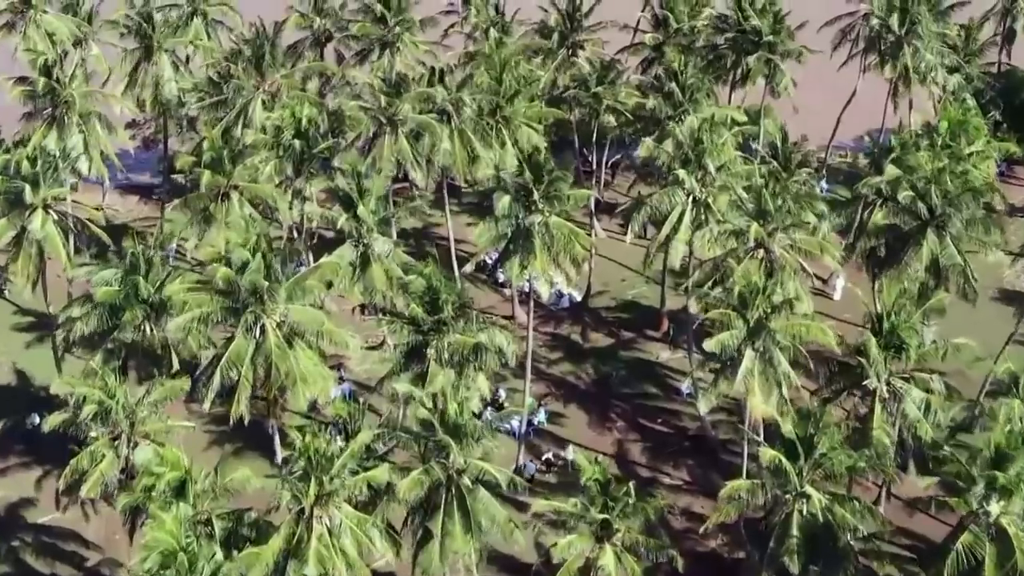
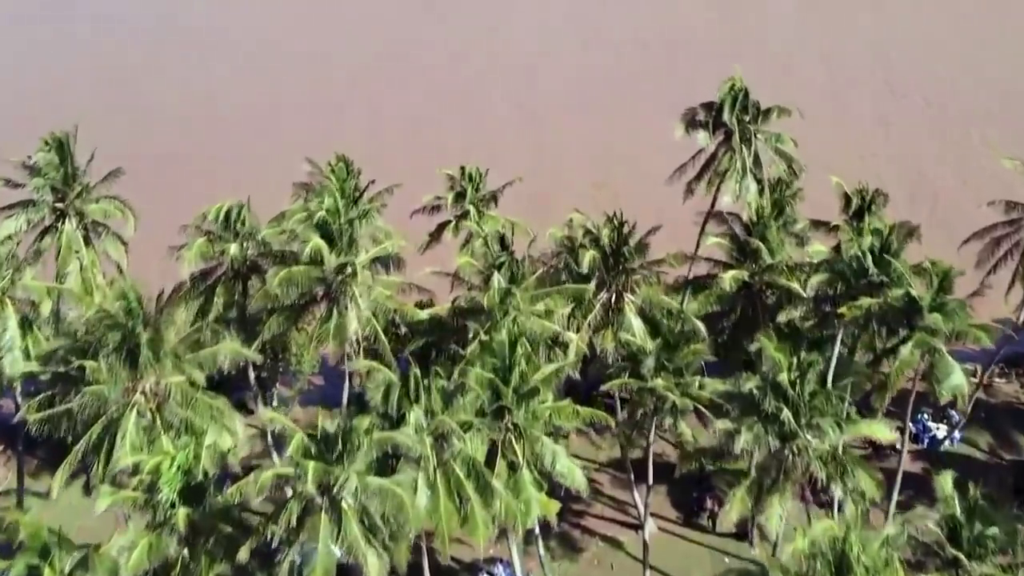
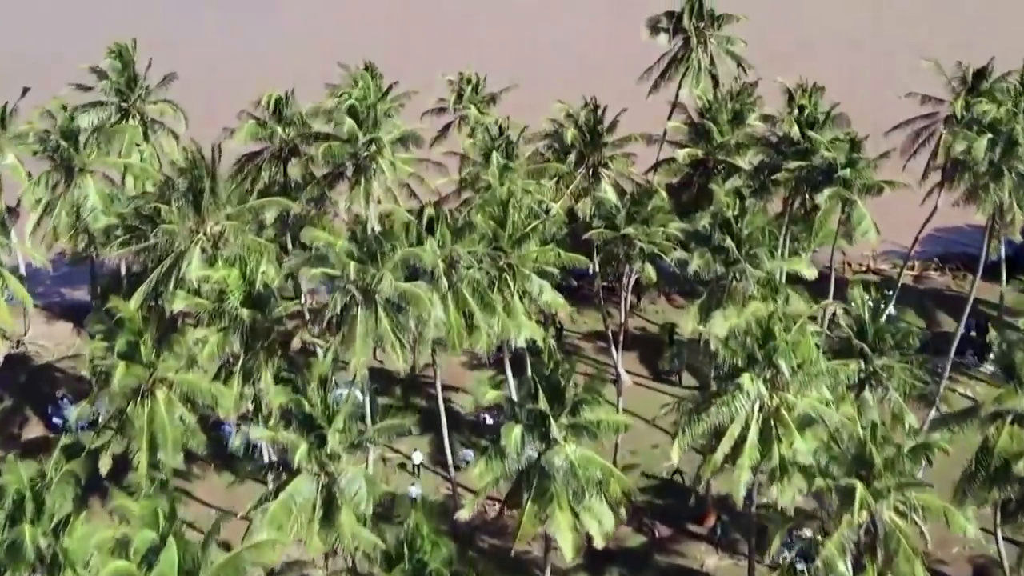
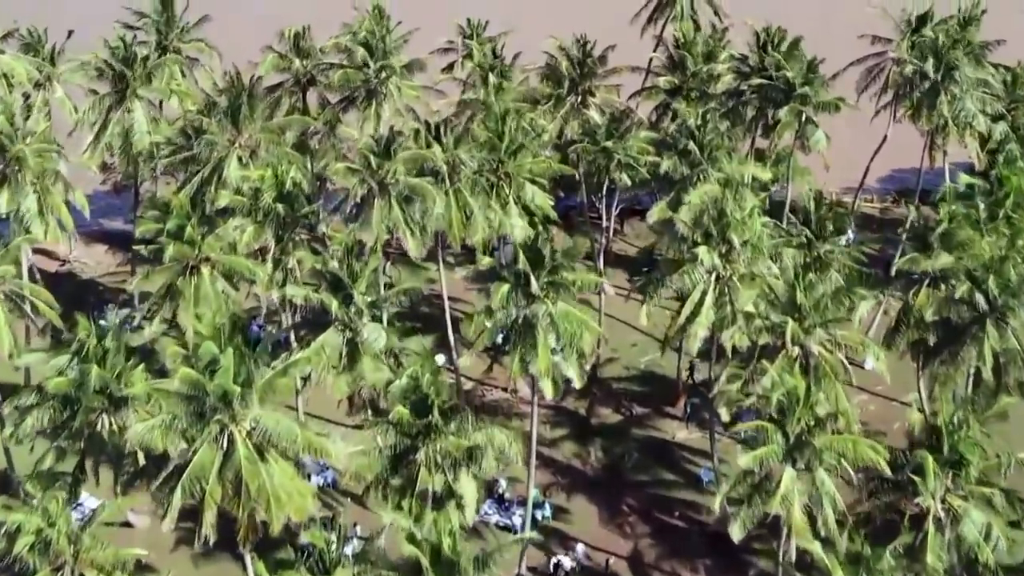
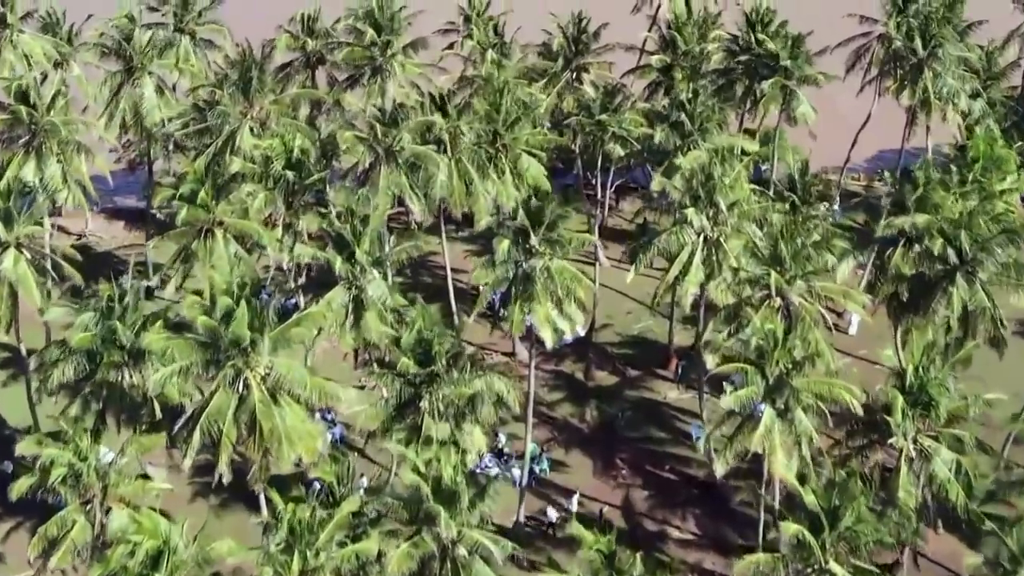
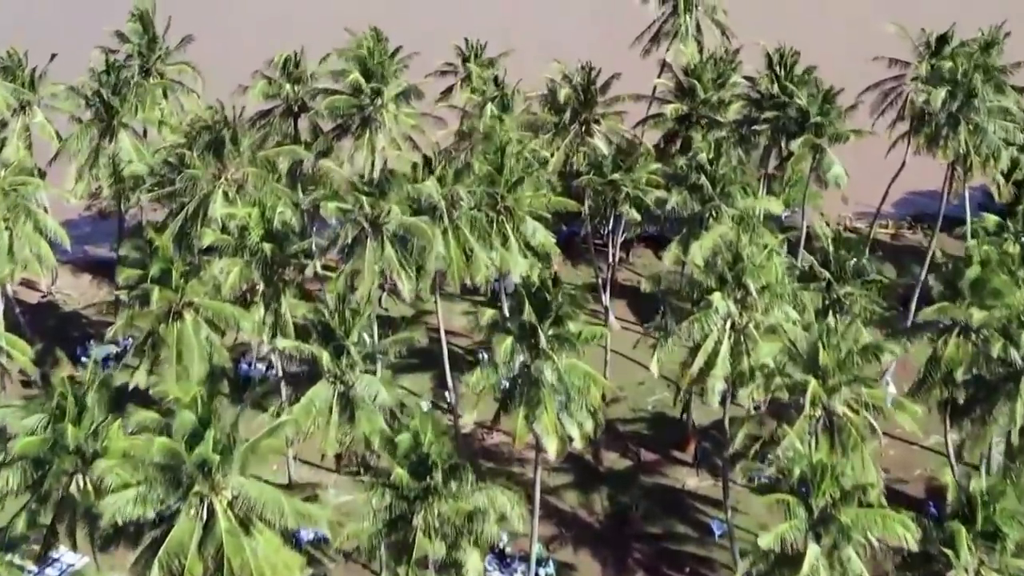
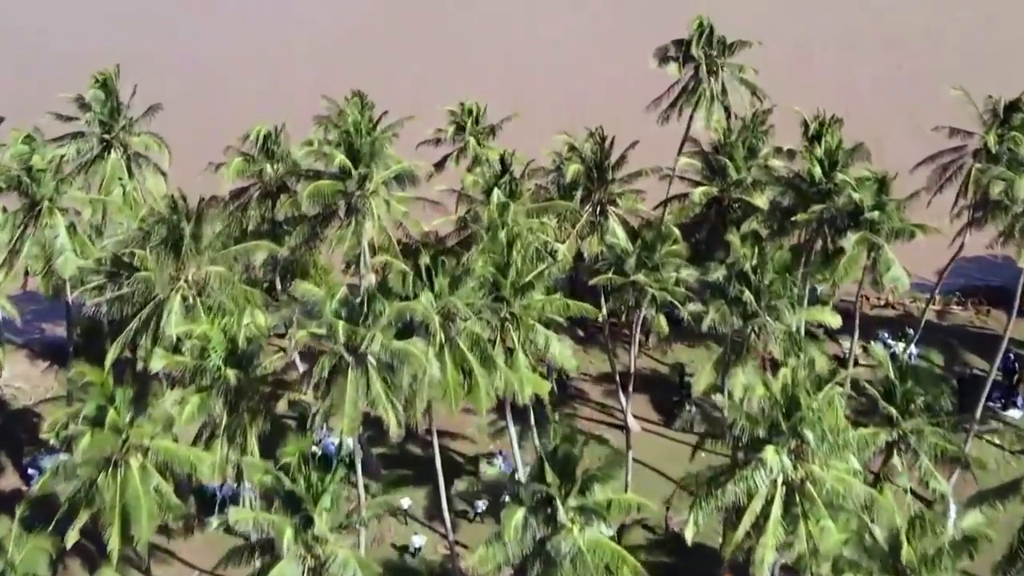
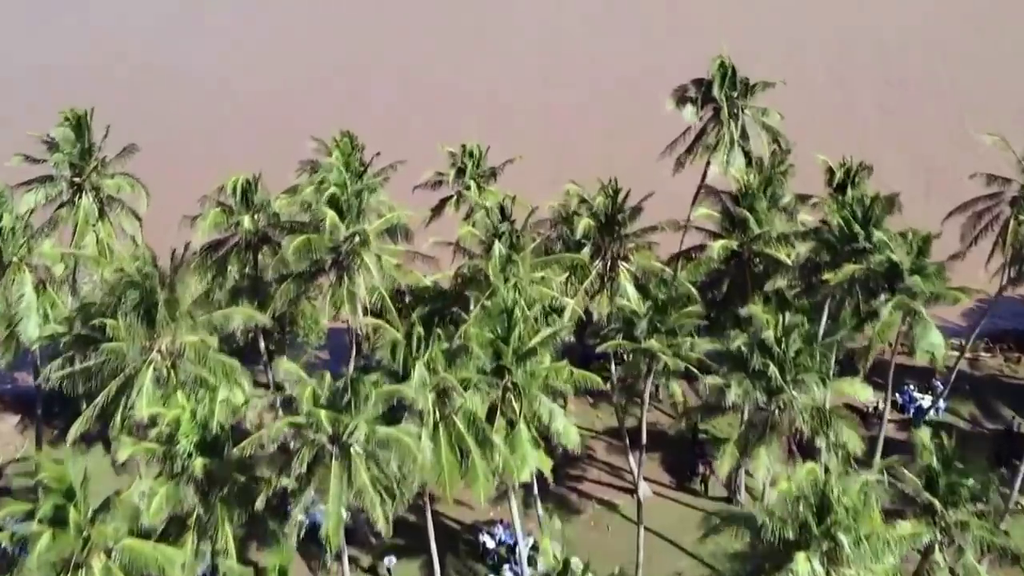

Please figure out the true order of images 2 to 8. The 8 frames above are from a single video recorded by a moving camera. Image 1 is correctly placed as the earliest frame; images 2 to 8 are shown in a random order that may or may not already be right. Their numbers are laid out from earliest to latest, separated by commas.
5, 4, 6, 3, 7, 8, 2
